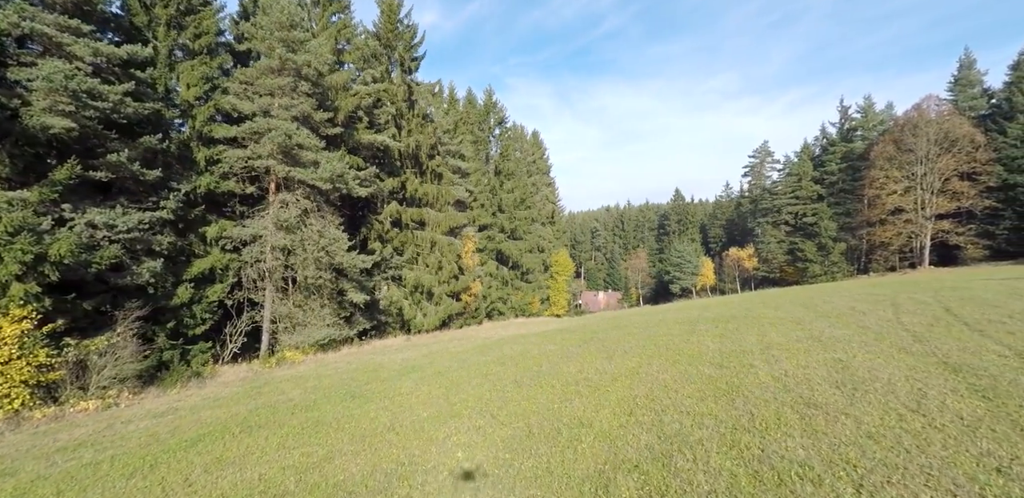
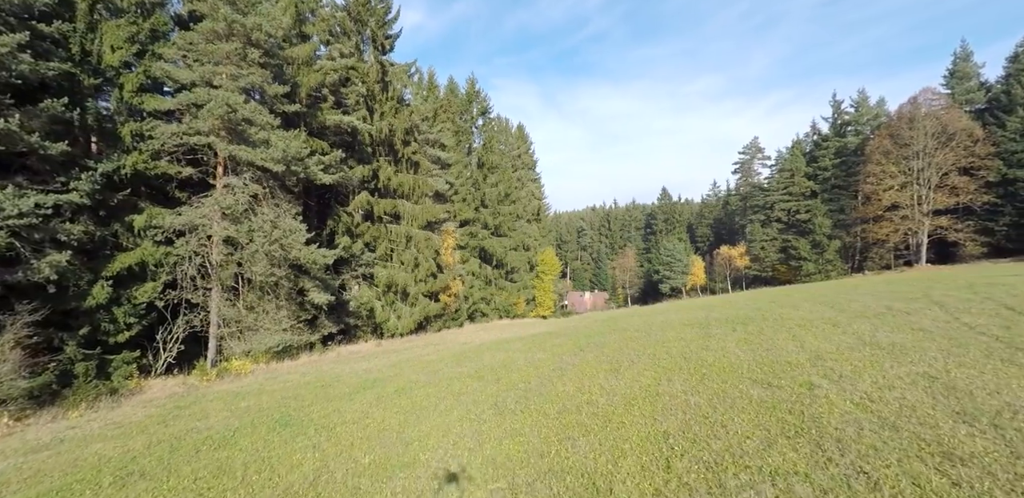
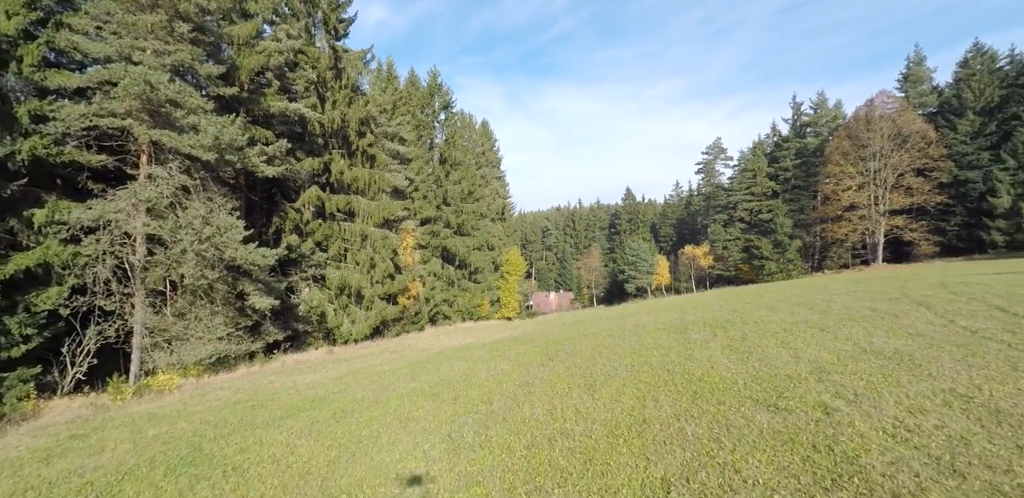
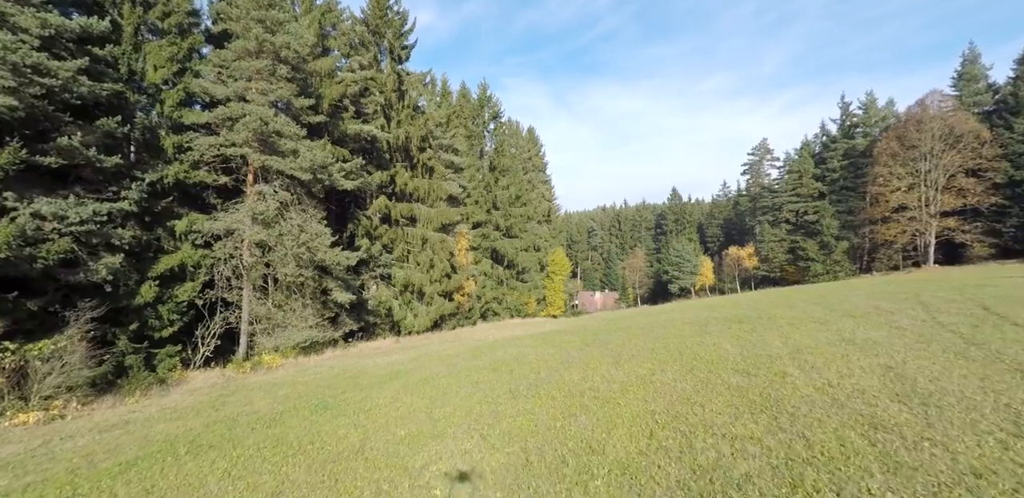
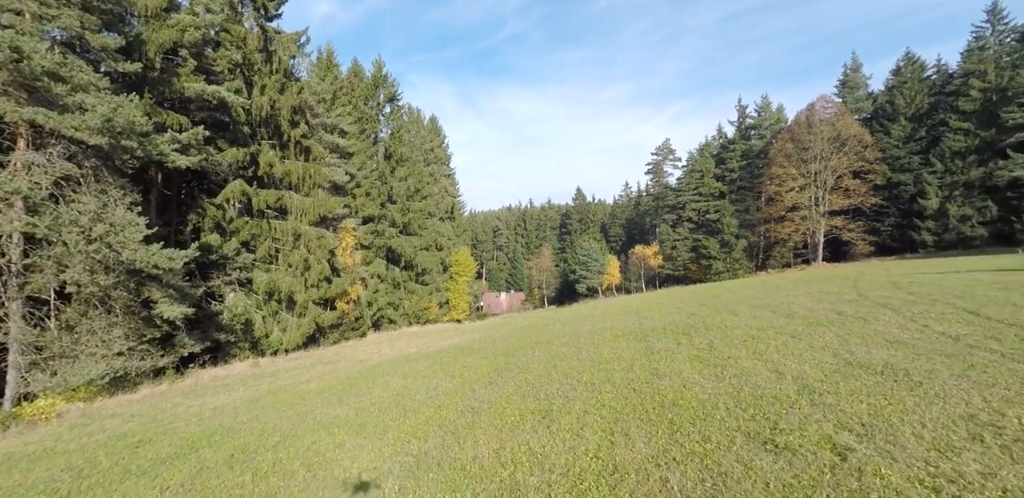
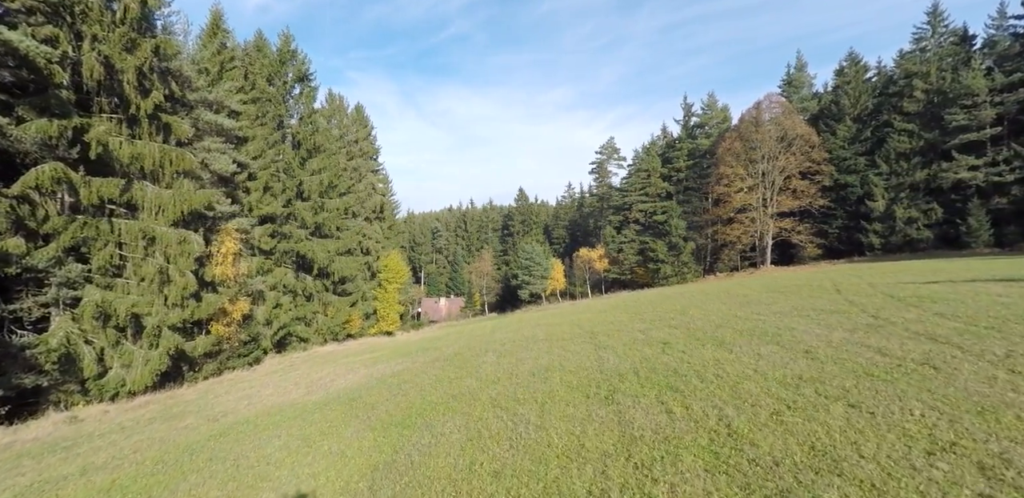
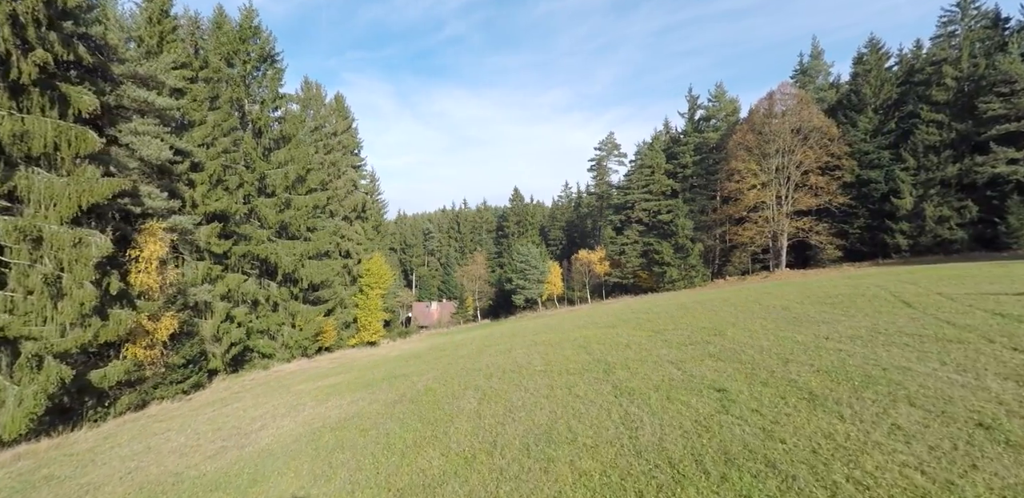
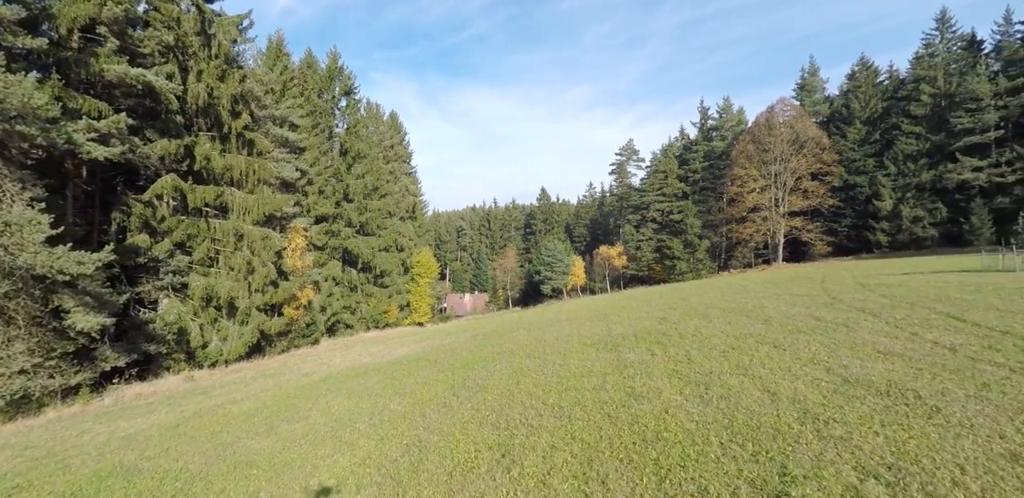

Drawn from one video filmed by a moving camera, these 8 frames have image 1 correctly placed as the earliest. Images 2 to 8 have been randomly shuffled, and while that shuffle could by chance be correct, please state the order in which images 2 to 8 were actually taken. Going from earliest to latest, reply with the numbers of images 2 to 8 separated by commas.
4, 2, 3, 5, 8, 6, 7
